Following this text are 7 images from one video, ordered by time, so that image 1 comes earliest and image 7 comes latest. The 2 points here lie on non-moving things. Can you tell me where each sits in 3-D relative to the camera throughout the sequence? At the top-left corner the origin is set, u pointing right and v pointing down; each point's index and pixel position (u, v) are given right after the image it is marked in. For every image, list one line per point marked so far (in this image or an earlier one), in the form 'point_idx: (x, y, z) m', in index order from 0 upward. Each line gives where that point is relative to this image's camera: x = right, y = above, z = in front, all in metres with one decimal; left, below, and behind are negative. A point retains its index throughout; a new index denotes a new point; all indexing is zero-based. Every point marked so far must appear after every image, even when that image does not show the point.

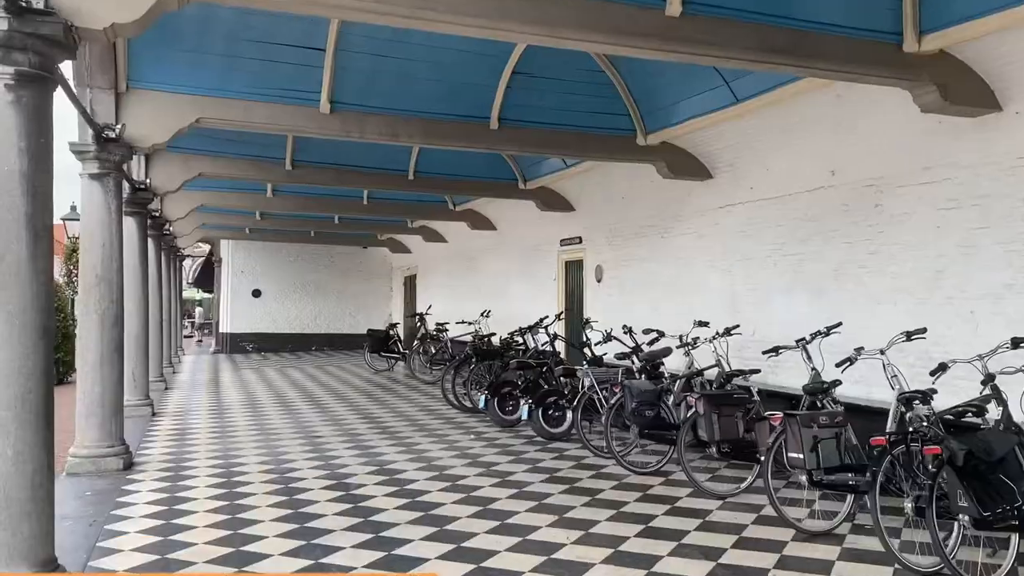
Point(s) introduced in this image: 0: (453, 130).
0: (-0.5, +1.4, +7.4) m
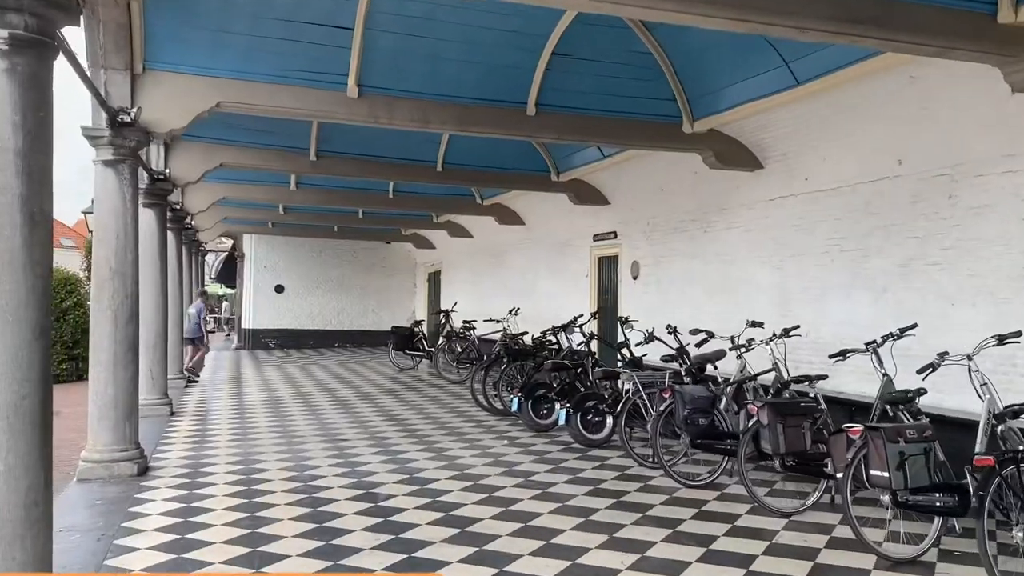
0: (-0.2, +1.4, +7.0) m
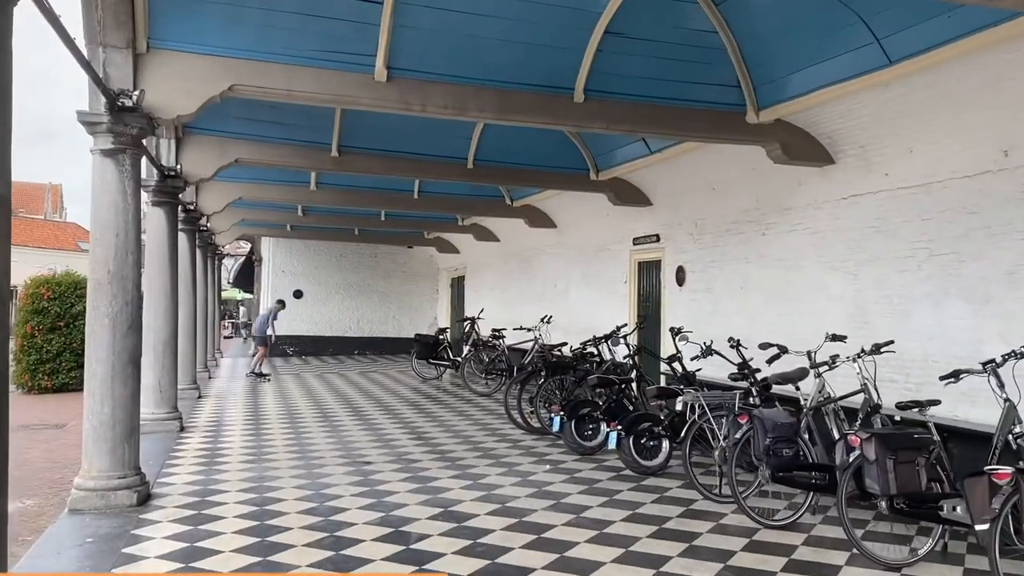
0: (+0.1, +1.4, +6.2) m
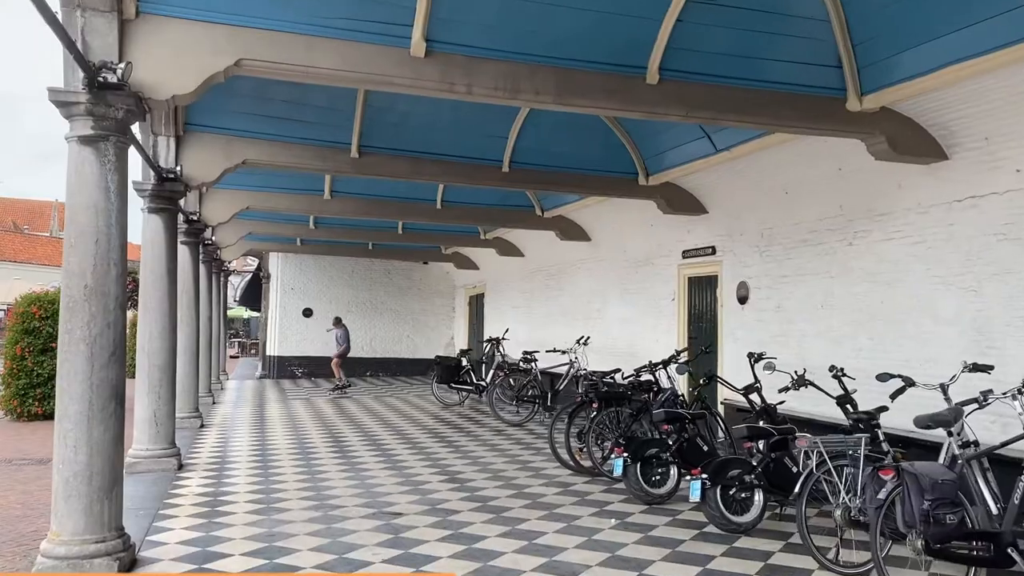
0: (+0.5, +1.3, +5.2) m
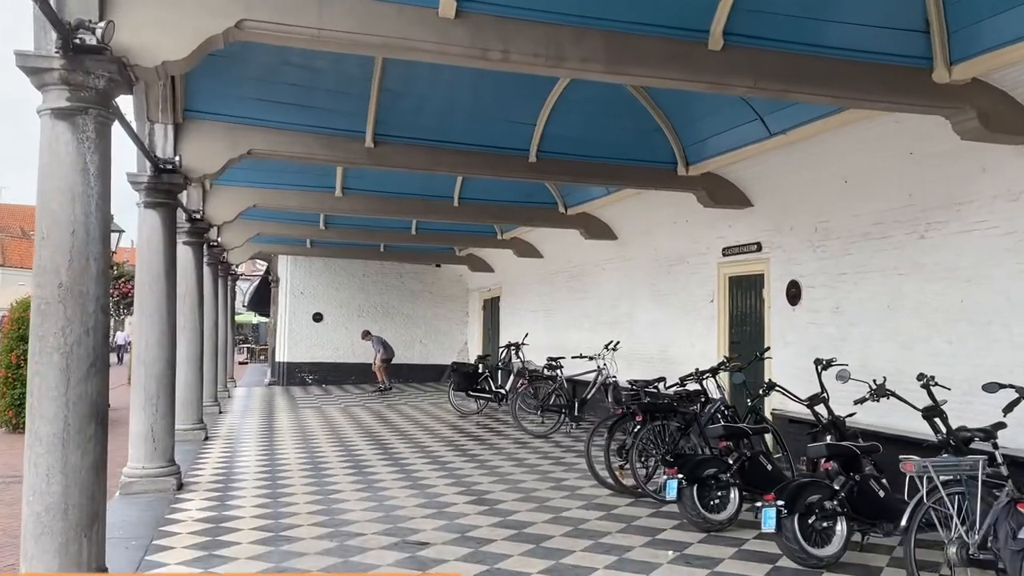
0: (+0.8, +1.3, +4.5) m
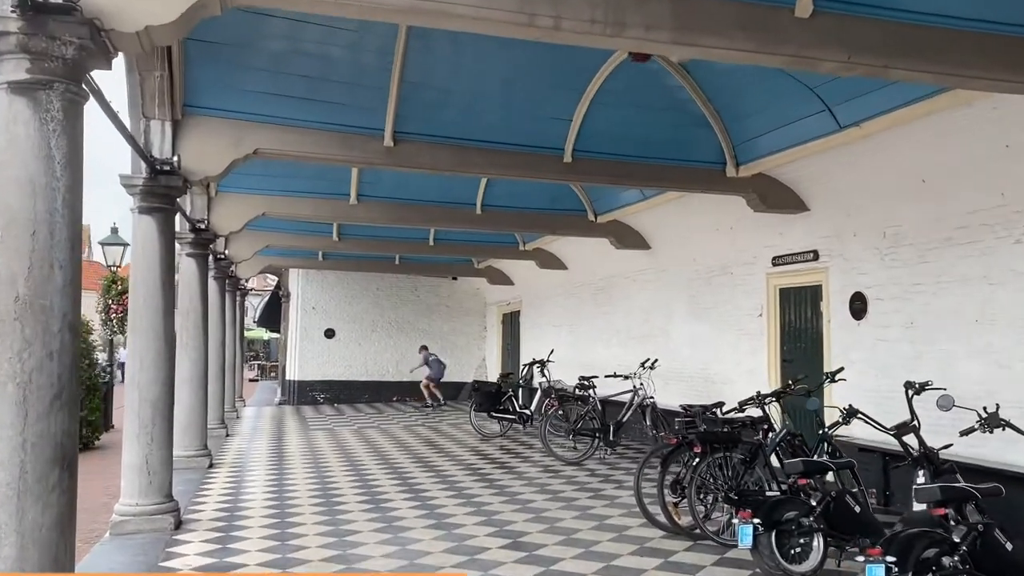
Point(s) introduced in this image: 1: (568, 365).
0: (+1.0, +1.2, +3.8) m
1: (+0.9, -1.2, +13.1) m
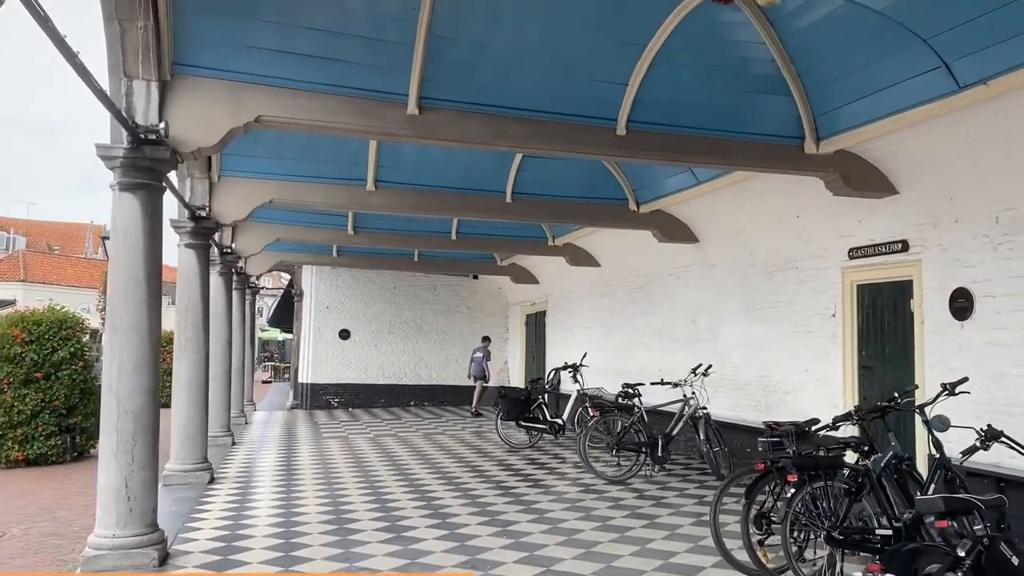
0: (+1.2, +1.3, +2.8) m
1: (+1.3, -1.2, +12.2) m
